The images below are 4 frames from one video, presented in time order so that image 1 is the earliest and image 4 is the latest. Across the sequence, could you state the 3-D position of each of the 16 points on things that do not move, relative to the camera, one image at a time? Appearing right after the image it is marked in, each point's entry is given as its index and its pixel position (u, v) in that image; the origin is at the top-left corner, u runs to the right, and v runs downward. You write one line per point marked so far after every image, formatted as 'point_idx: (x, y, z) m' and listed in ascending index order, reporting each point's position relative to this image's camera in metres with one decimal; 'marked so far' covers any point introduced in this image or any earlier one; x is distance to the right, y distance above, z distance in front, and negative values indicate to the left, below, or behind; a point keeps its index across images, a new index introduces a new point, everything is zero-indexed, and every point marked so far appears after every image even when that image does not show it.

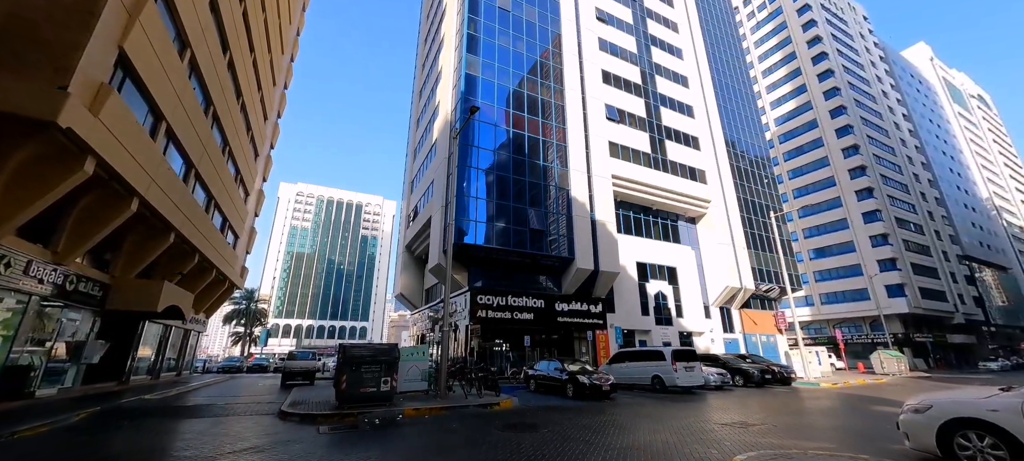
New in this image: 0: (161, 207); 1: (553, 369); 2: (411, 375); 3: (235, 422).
0: (-12.4, +0.8, +14.1) m
1: (+1.6, -5.7, +16.4) m
2: (-3.8, -5.4, +15.0) m
3: (-7.6, -5.3, +11.0) m
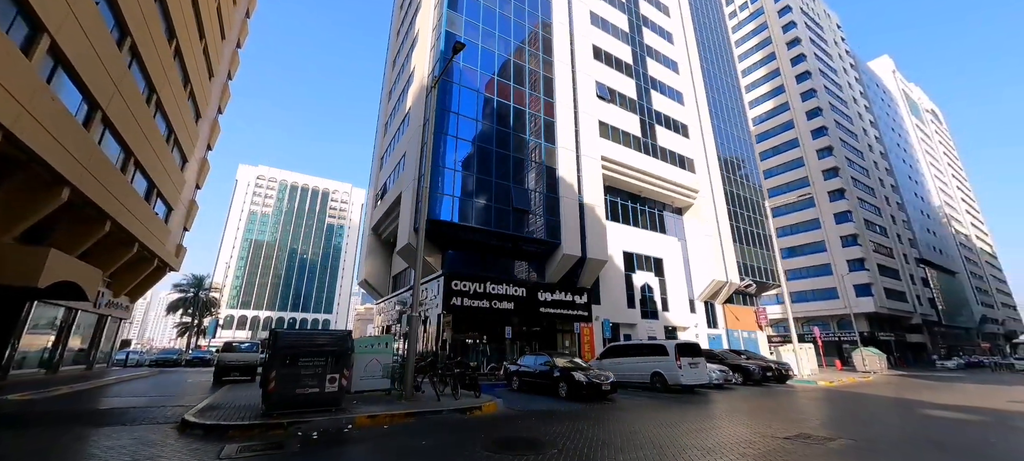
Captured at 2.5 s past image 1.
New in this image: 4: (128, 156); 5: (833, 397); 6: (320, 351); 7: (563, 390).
0: (-12.6, +2.2, +10.7) m
1: (+1.0, -4.7, +14.0) m
2: (-4.4, -4.3, +12.2) m
3: (-7.8, -4.0, +7.9) m
4: (-16.8, +3.3, +17.4) m
5: (+15.4, -8.0, +19.1) m
6: (-4.2, -2.6, +8.6) m
7: (+1.6, -5.1, +12.7) m
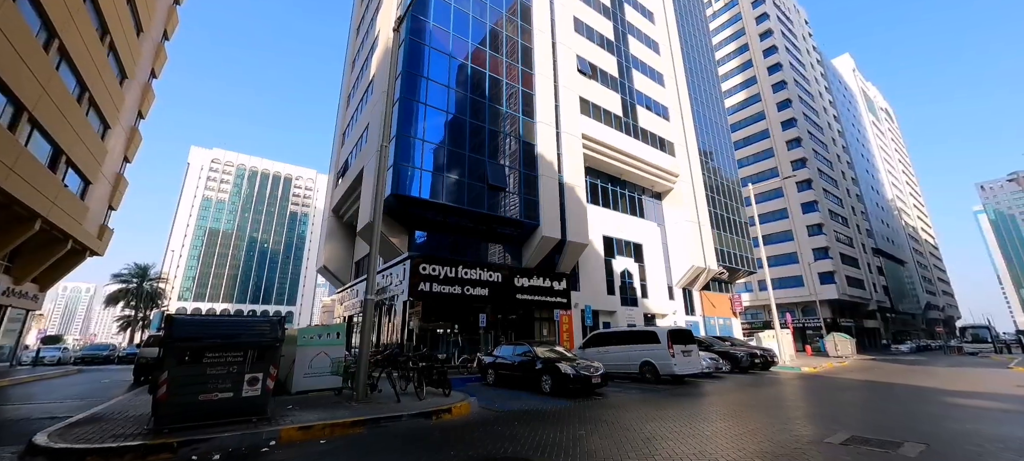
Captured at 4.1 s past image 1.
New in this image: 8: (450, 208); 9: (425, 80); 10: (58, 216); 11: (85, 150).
0: (-13.1, +3.1, +7.9) m
1: (+0.2, -3.8, +12.3) m
2: (-5.0, -3.4, +10.1) m
3: (-8.2, -3.3, +5.6) m
4: (-17.7, +4.3, +14.3) m
5: (+14.2, -7.1, +18.5) m
6: (-4.6, -1.8, +6.5) m
7: (+1.0, -4.3, +11.0) m
8: (-3.0, +1.1, +19.1) m
9: (-4.4, +7.5, +19.8) m
10: (-19.9, +0.6, +17.5) m
11: (-20.7, +3.9, +19.3) m
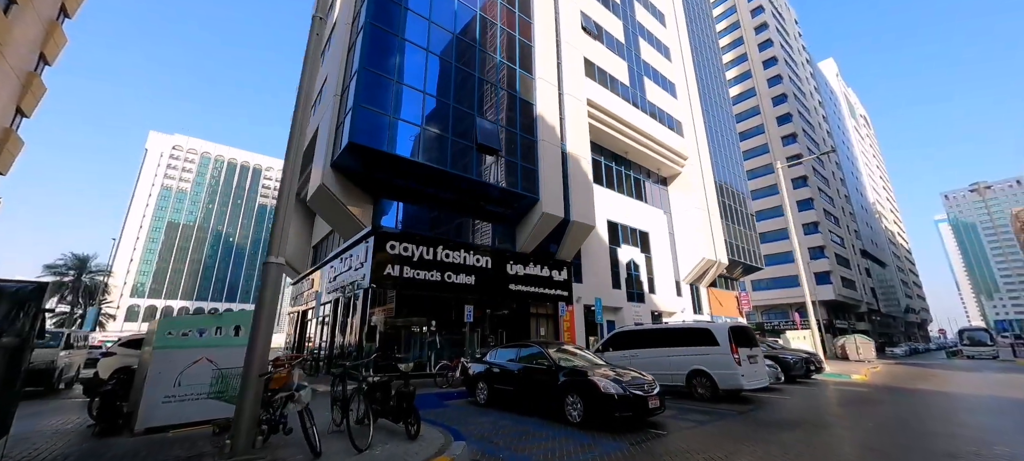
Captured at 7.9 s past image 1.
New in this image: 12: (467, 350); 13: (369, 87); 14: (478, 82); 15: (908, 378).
0: (-12.7, +4.4, +3.3) m
1: (+0.3, -2.7, +8.3) m
2: (-4.8, -2.2, +5.9) m
3: (-7.8, -2.0, +1.2) m
4: (-17.5, +5.7, +9.5) m
5: (+13.9, -6.2, +15.1) m
6: (-4.2, -0.7, +2.3) m
7: (+1.1, -3.2, +7.1) m
8: (-3.1, +2.2, +14.9) m
9: (-4.5, +8.6, +15.6) m
10: (-19.9, +2.0, +12.6) m
11: (-20.8, +5.3, +14.4) m
12: (-1.9, -4.9, +16.5) m
13: (-5.1, +4.9, +14.1) m
14: (-1.5, +6.4, +17.4) m
15: (+19.3, -7.3, +19.5) m
